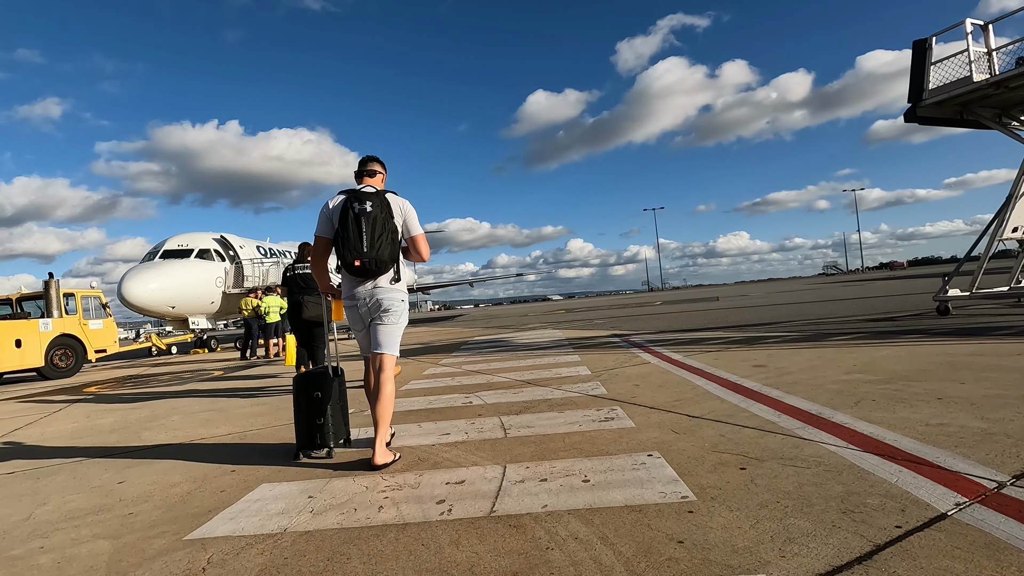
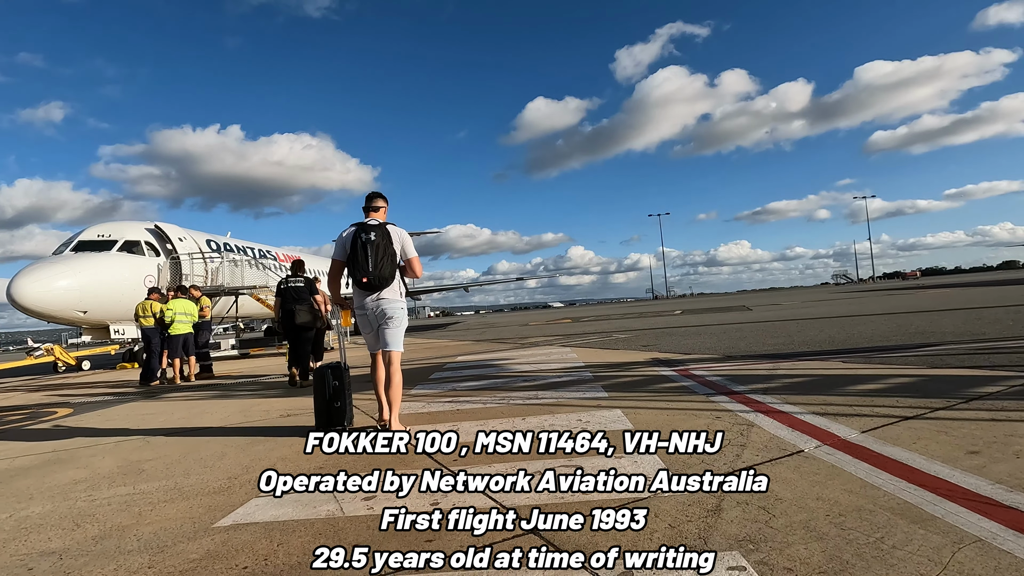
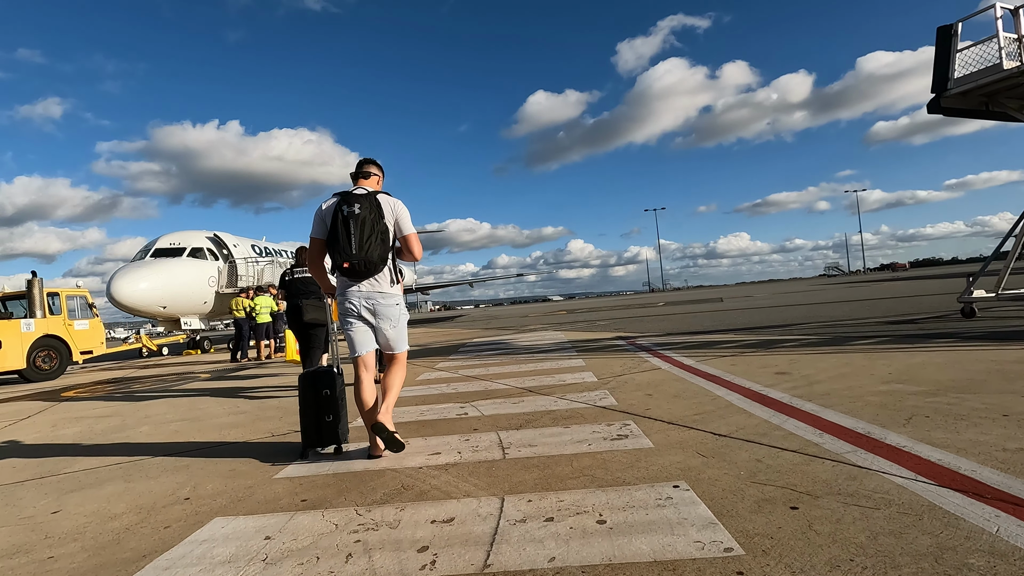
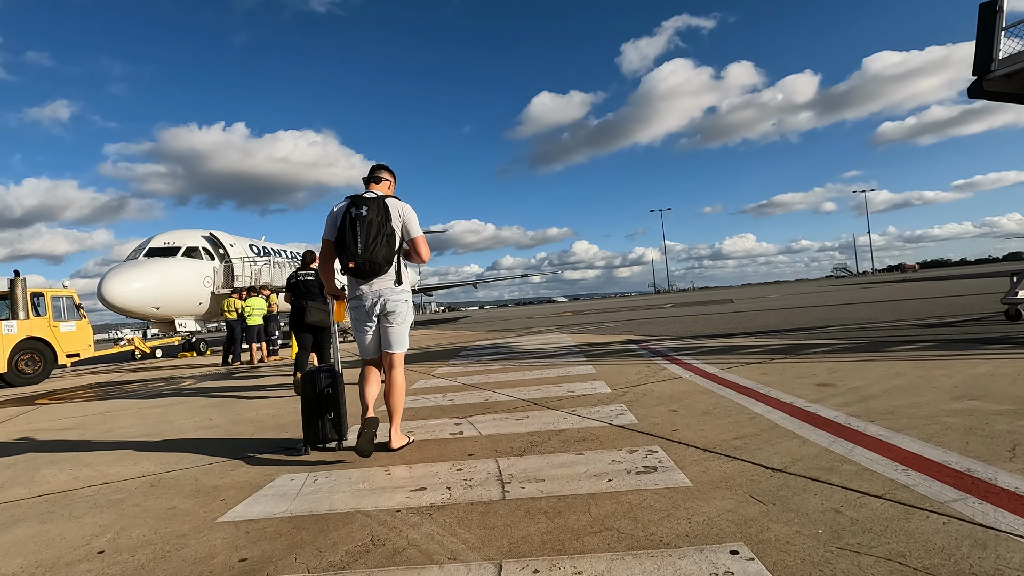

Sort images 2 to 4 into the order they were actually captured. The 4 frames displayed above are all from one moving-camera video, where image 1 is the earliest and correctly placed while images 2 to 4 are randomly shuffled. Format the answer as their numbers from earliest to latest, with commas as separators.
3, 4, 2
